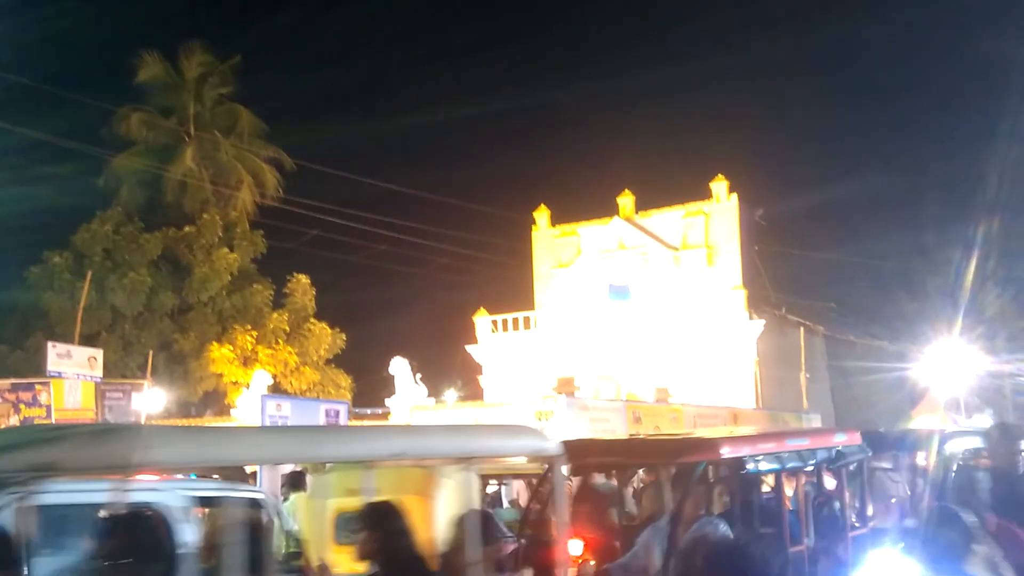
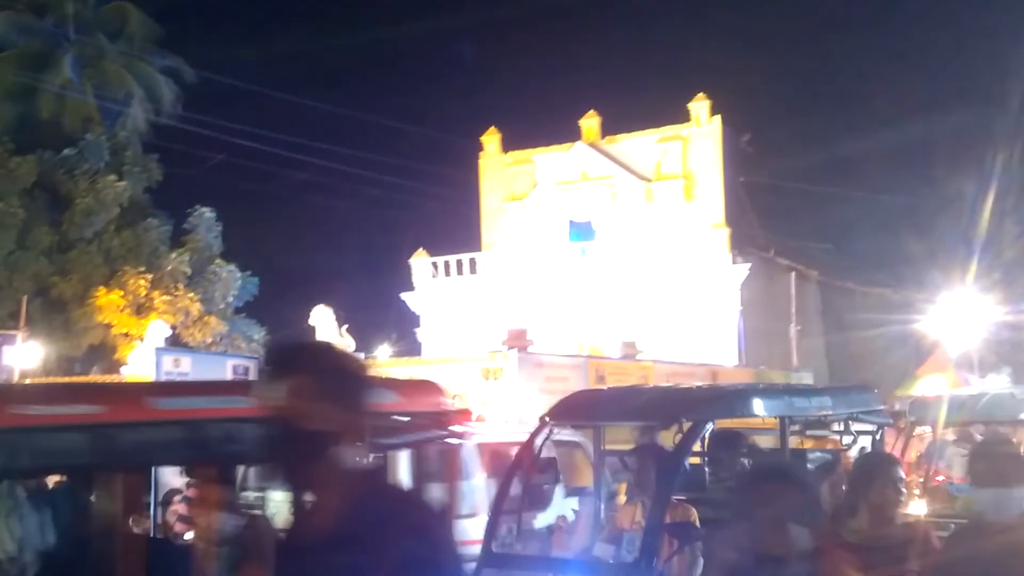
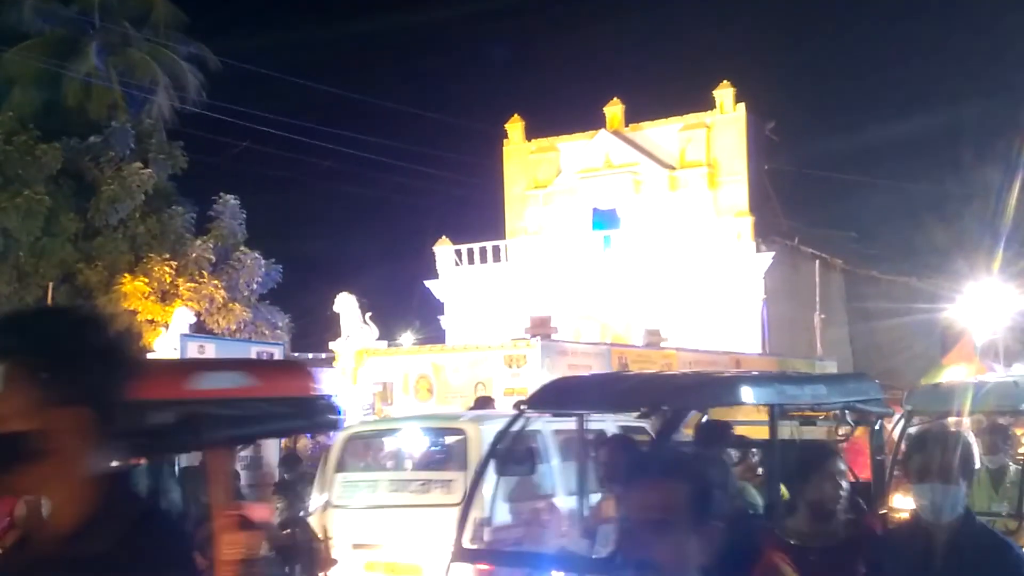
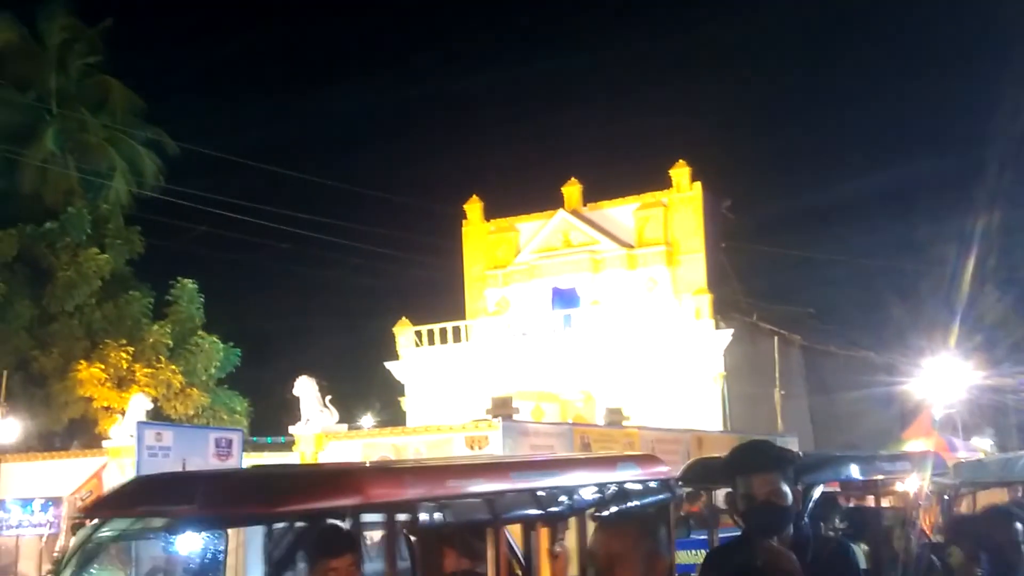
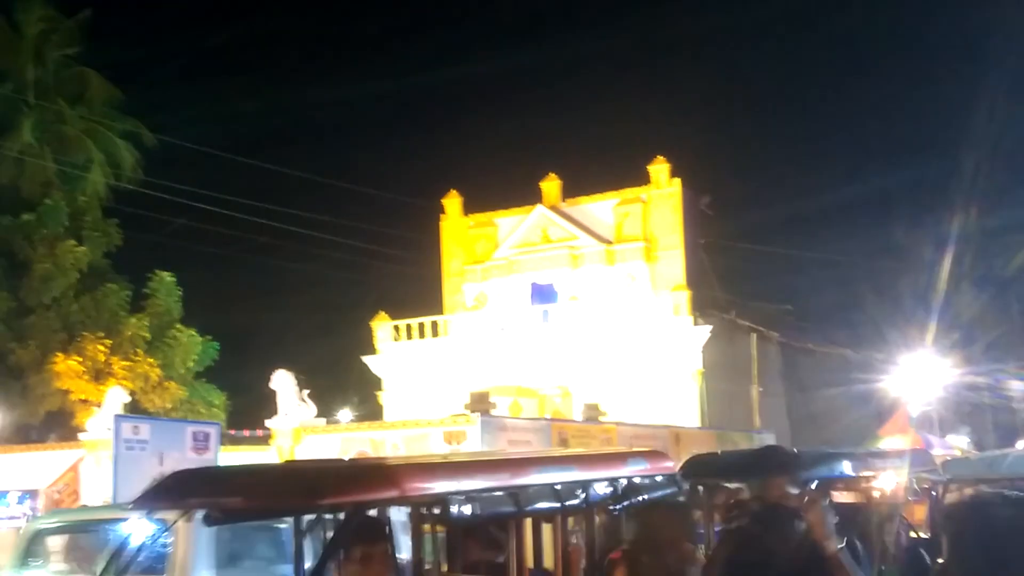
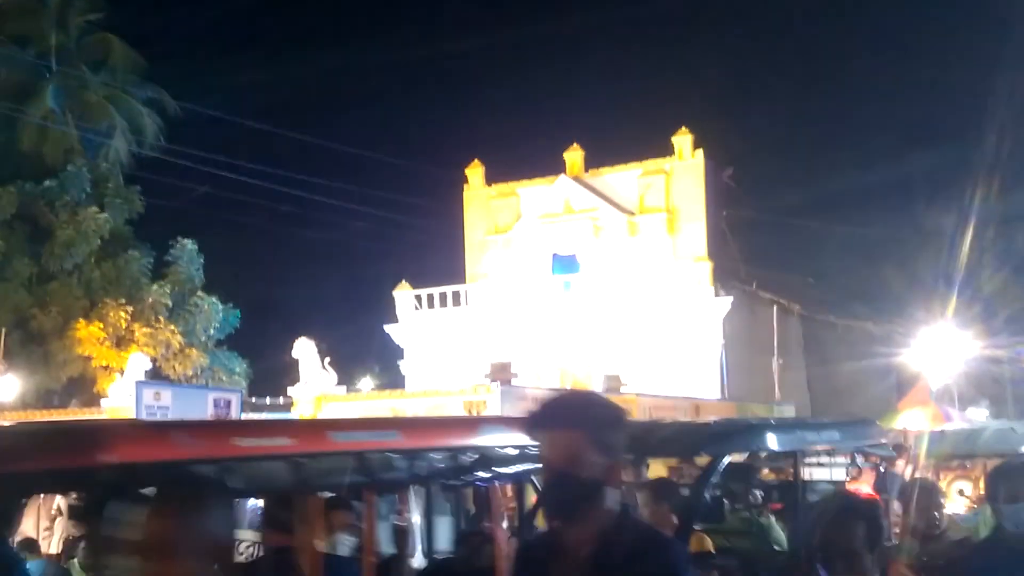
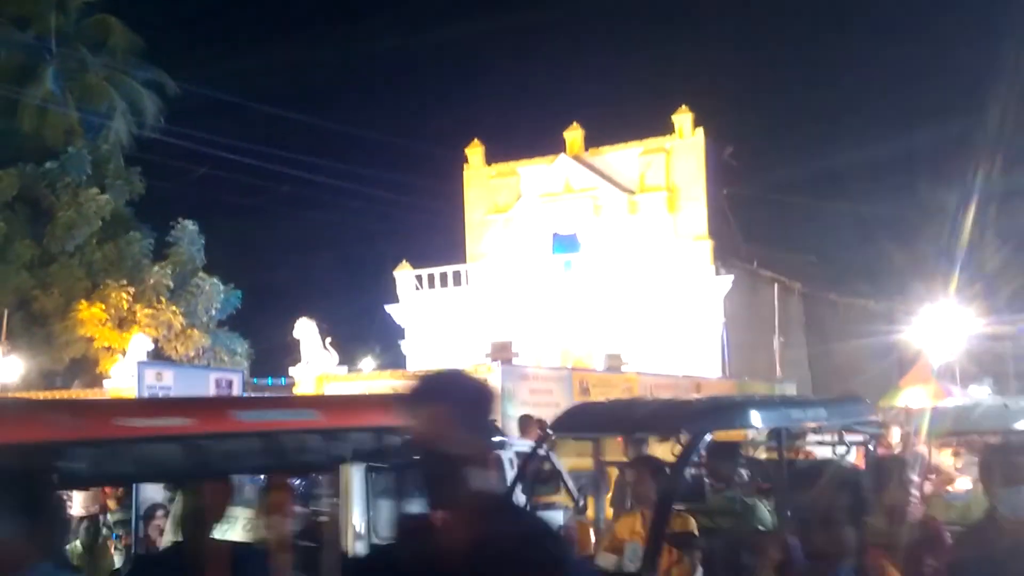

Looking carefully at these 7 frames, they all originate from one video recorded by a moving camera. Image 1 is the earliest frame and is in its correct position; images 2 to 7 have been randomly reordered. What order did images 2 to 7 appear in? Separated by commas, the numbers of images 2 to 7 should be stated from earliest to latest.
5, 4, 6, 7, 2, 3
